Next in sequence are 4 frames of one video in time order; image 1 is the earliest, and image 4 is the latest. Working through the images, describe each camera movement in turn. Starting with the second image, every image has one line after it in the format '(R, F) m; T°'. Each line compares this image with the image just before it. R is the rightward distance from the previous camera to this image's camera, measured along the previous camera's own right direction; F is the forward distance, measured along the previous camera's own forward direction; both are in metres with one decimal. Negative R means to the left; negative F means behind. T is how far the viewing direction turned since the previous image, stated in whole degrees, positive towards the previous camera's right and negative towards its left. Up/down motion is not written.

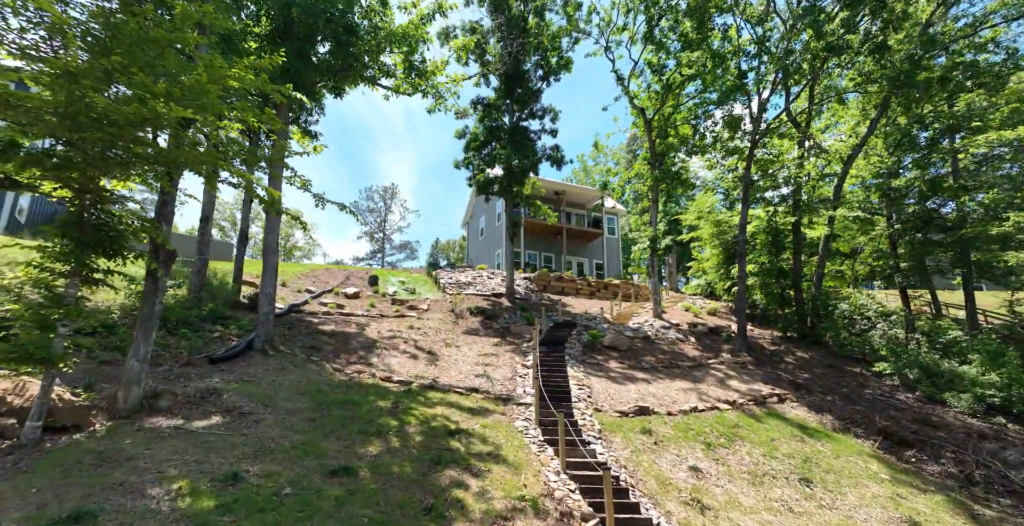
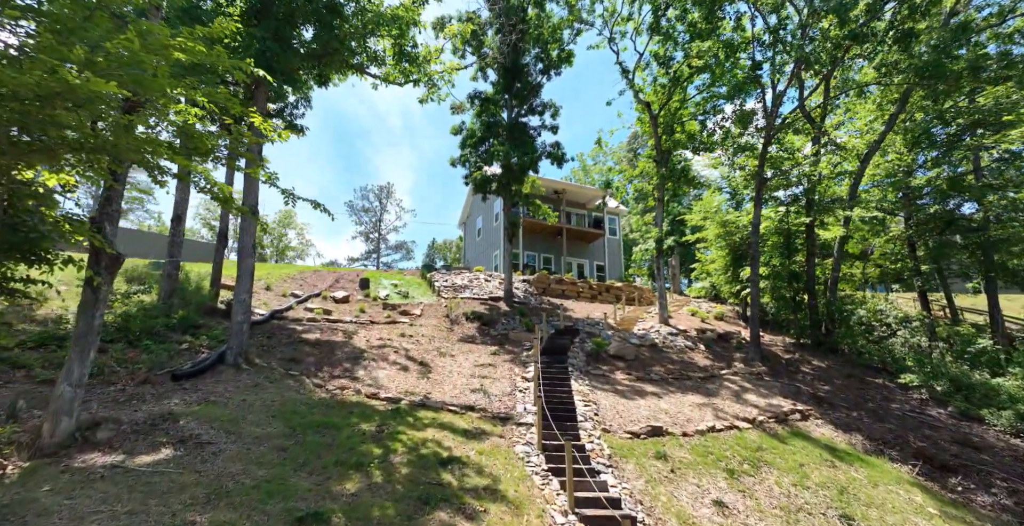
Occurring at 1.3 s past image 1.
(0.0, +0.9) m; 0°
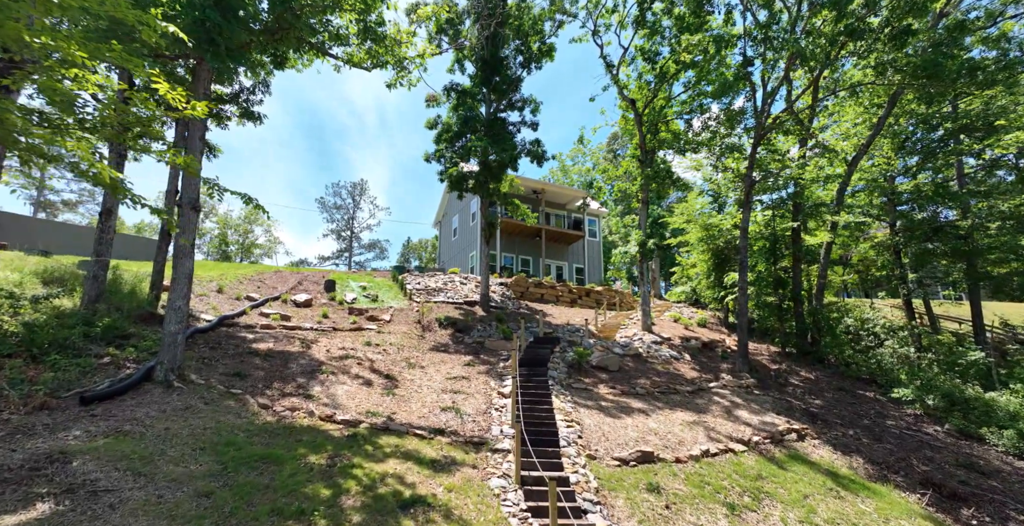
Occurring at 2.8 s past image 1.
(0.0, +1.0) m; +3°
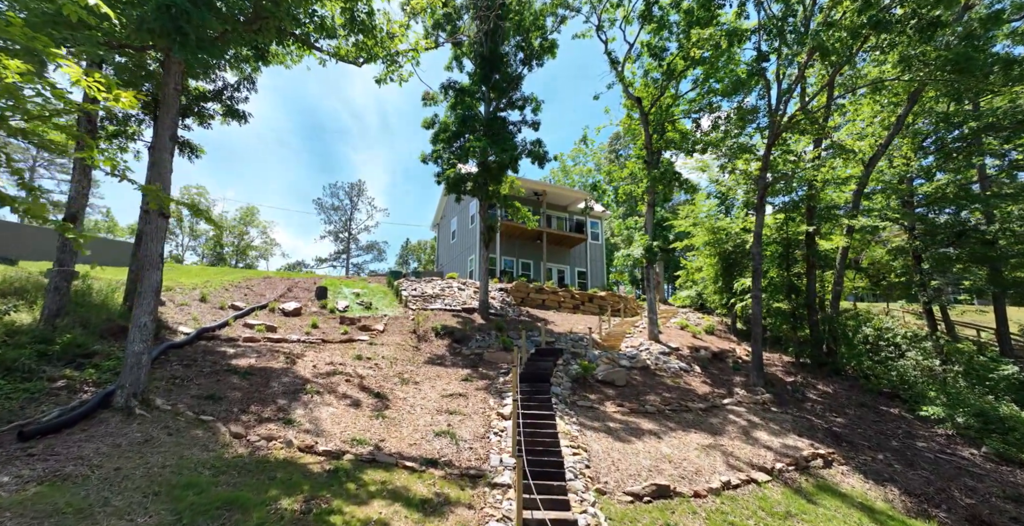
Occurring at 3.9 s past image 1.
(0.0, +0.8) m; 0°
